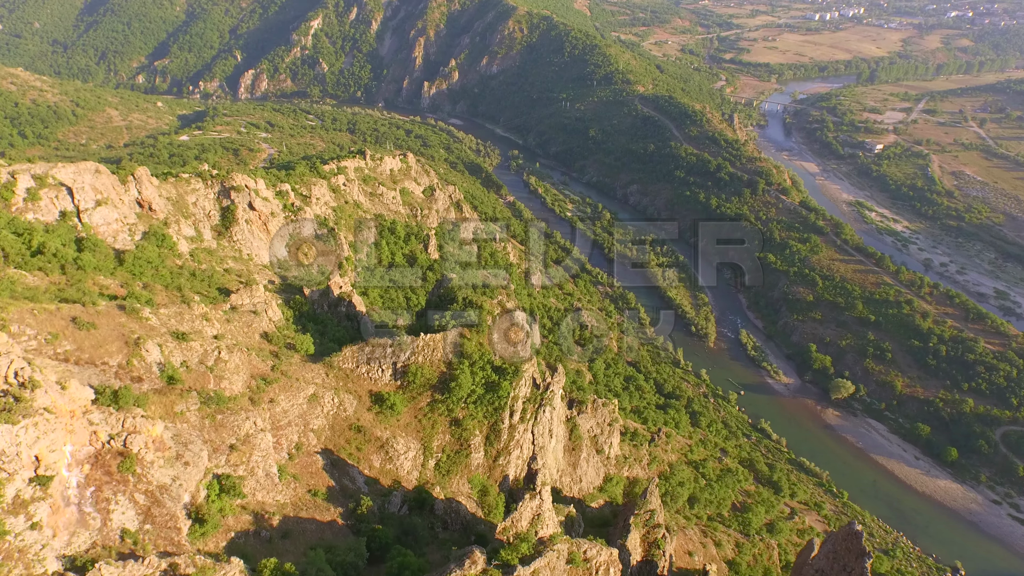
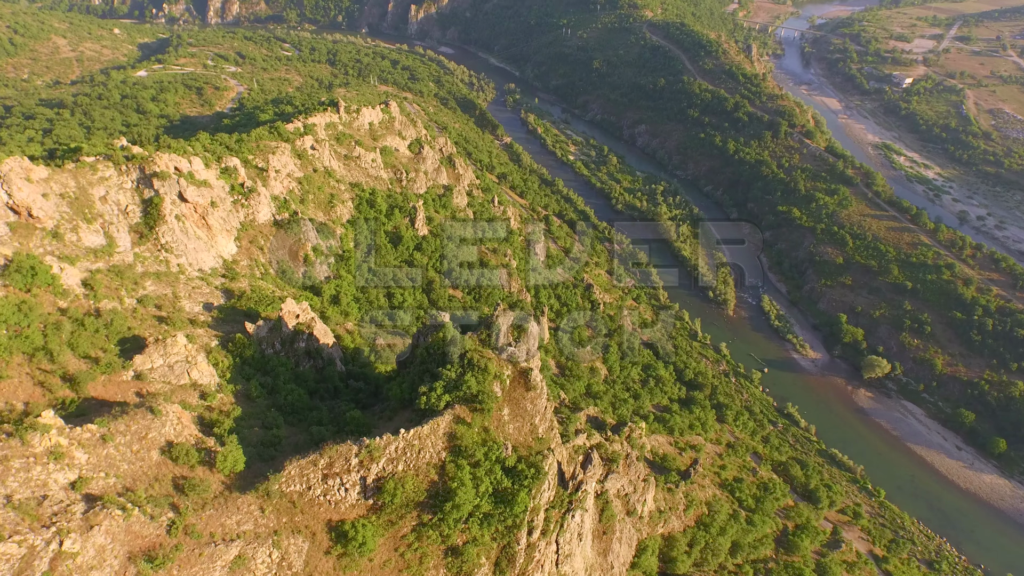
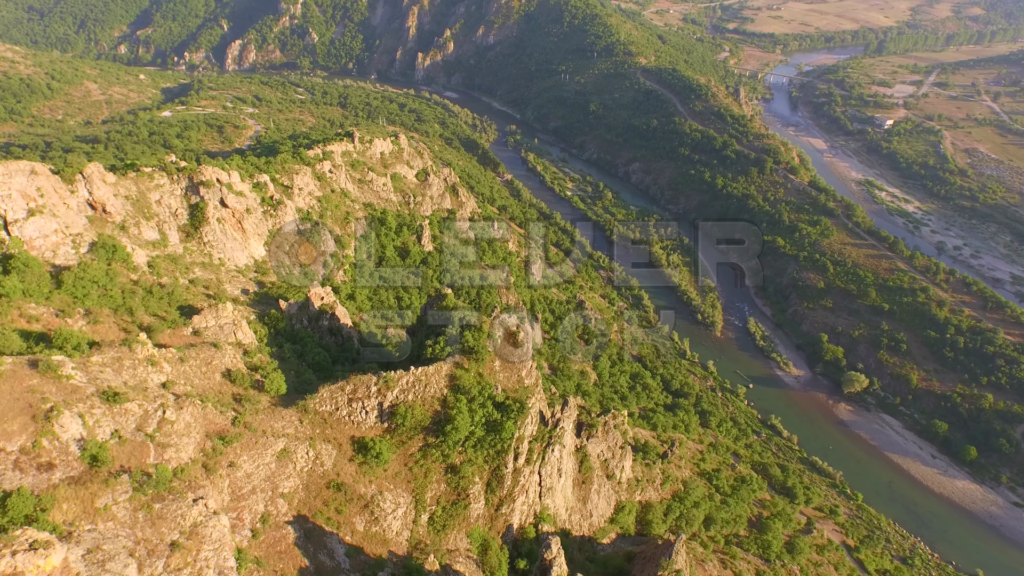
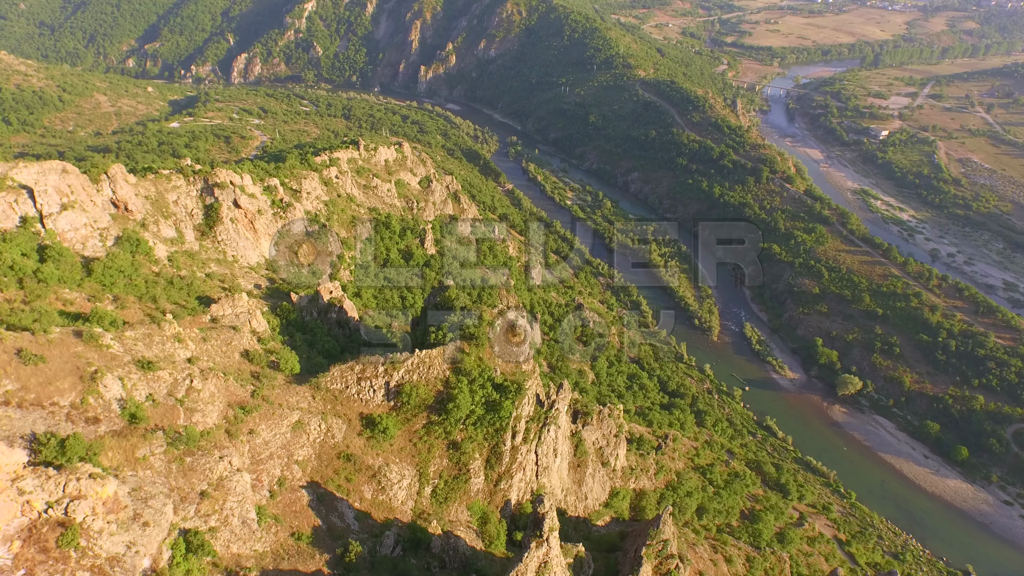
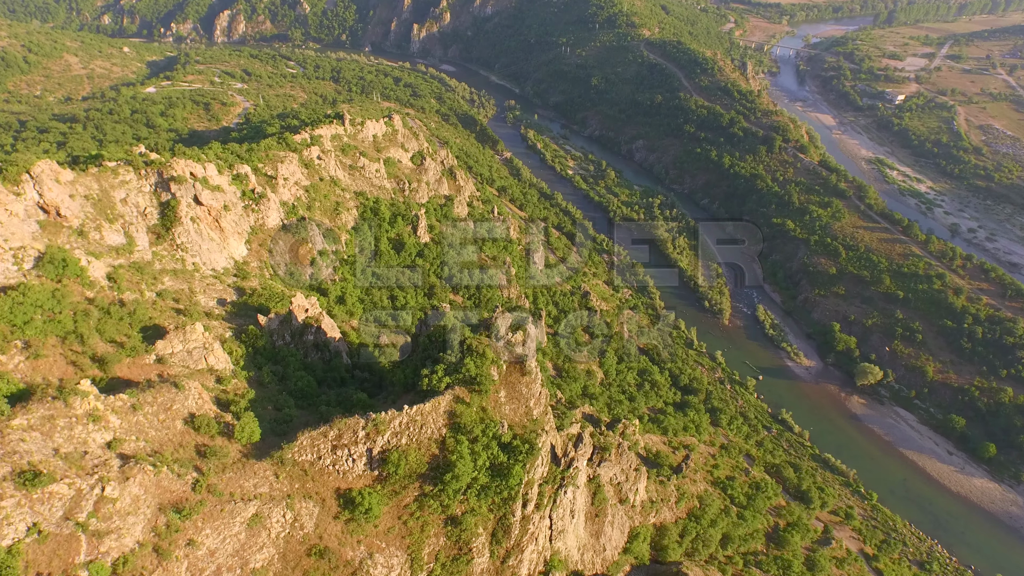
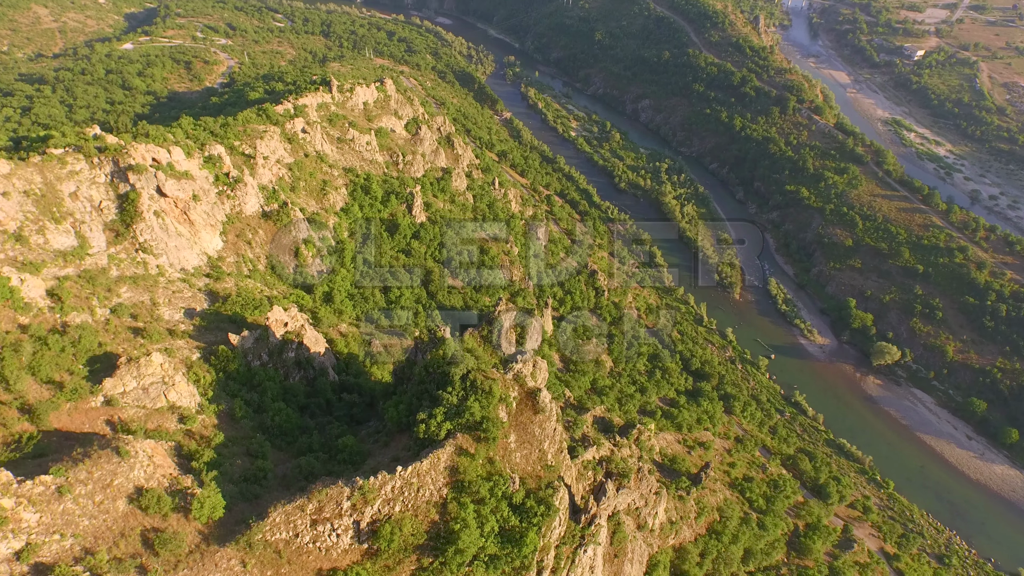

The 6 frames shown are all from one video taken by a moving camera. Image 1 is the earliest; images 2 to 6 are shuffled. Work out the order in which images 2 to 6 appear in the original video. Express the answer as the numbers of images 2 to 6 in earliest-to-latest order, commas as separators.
4, 3, 5, 2, 6
